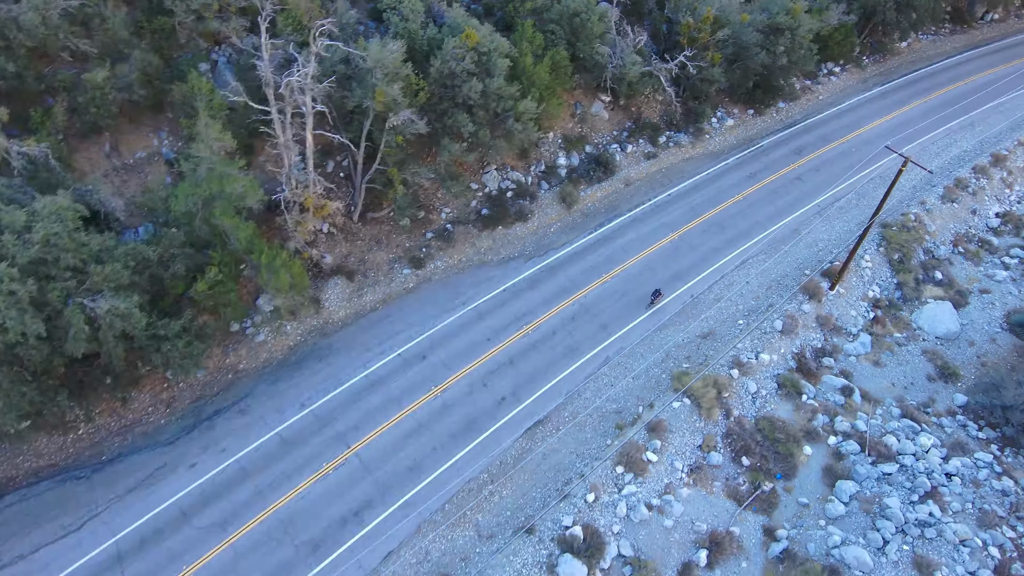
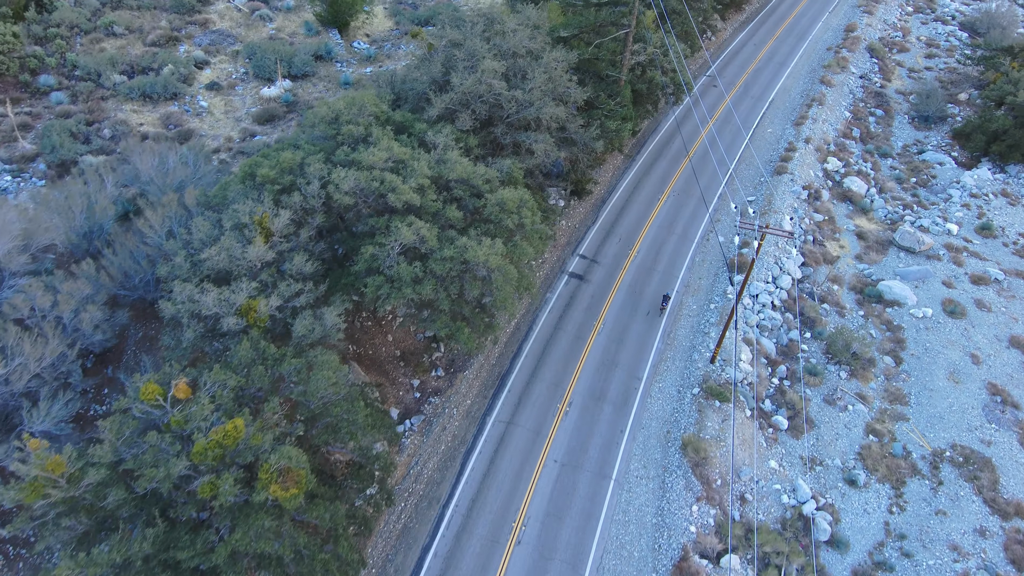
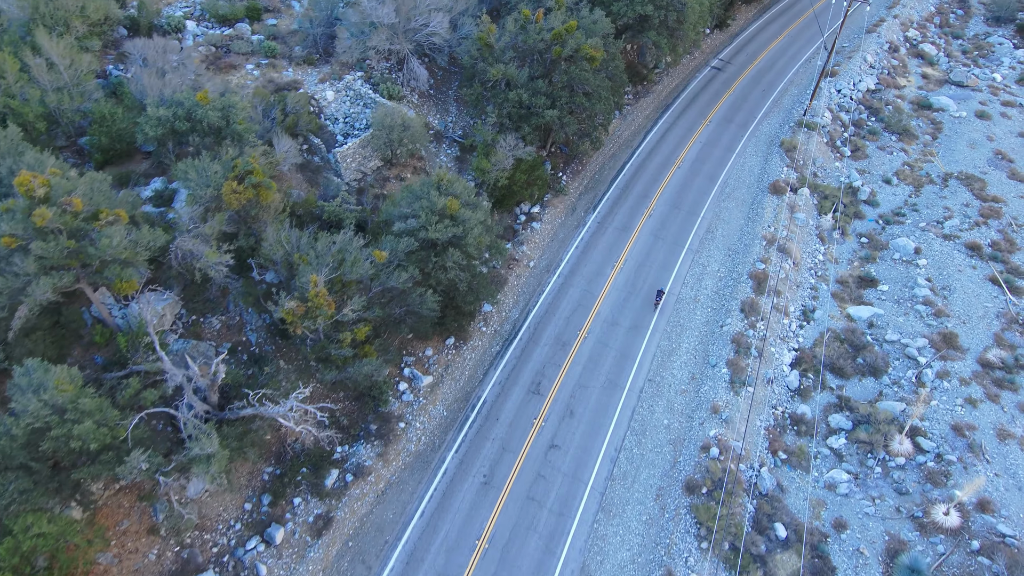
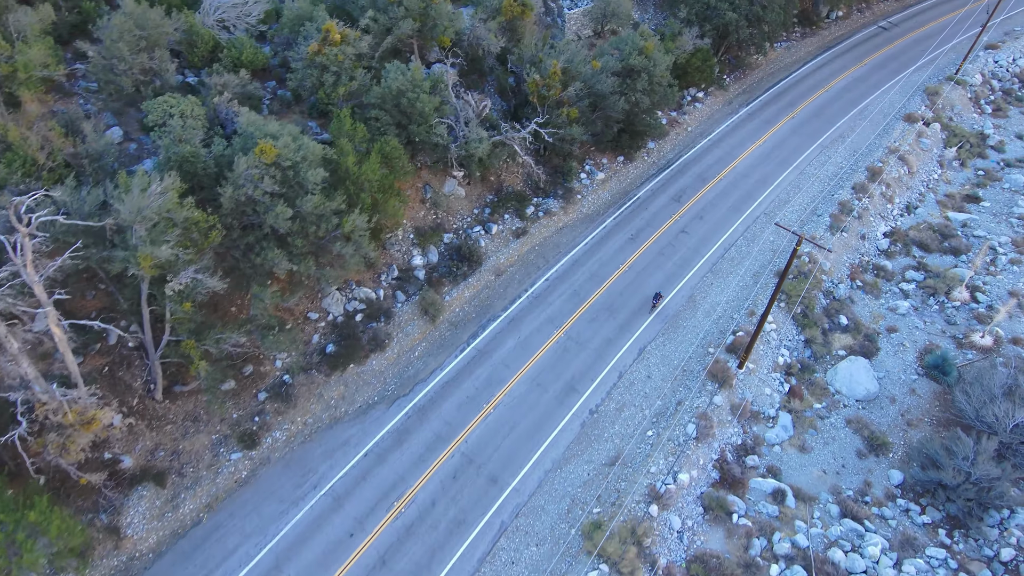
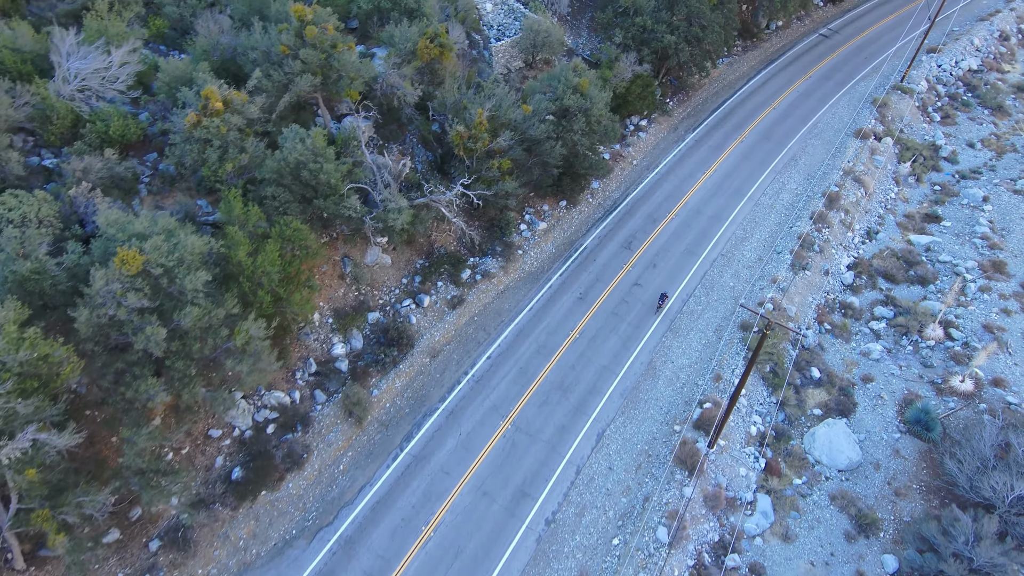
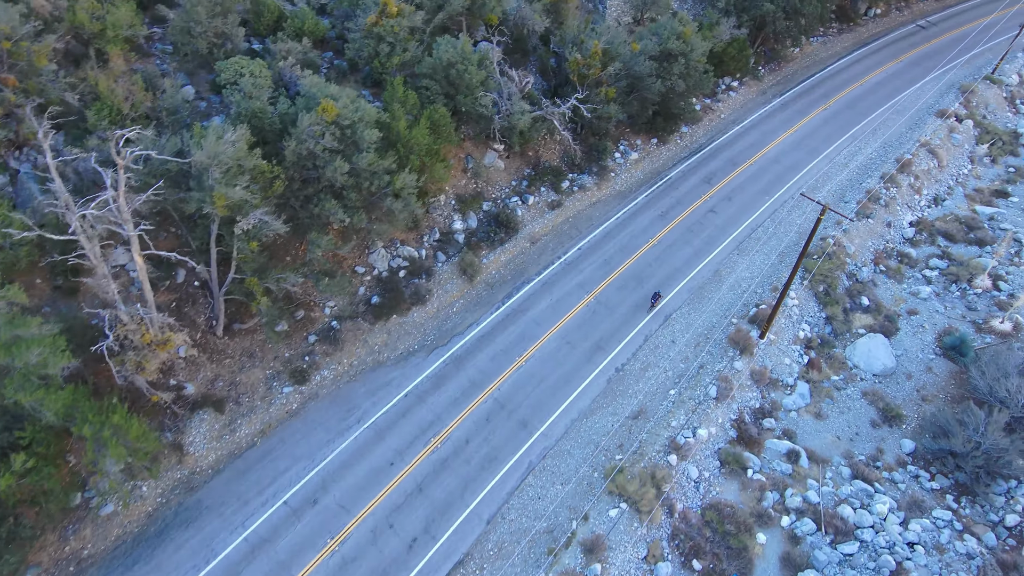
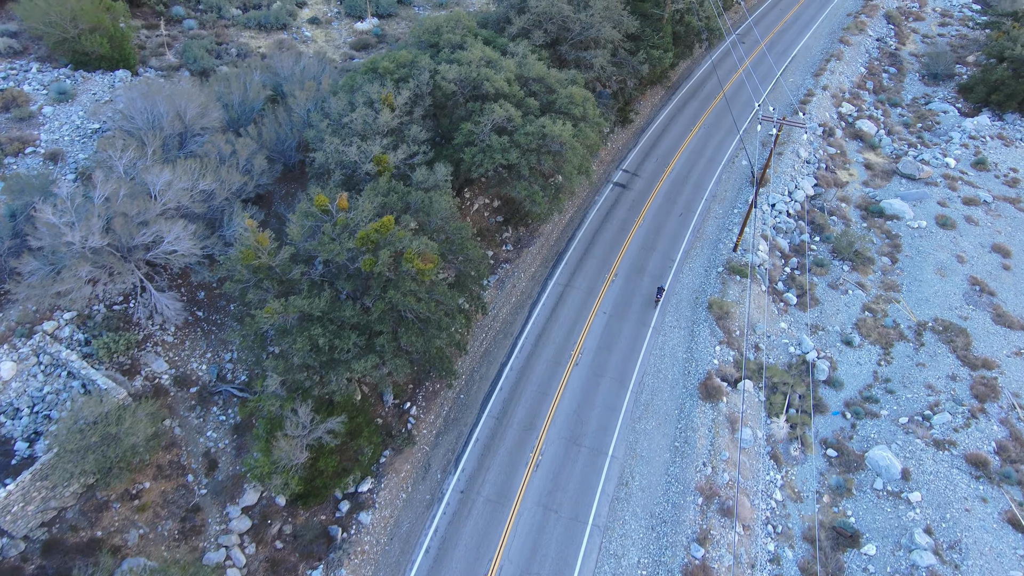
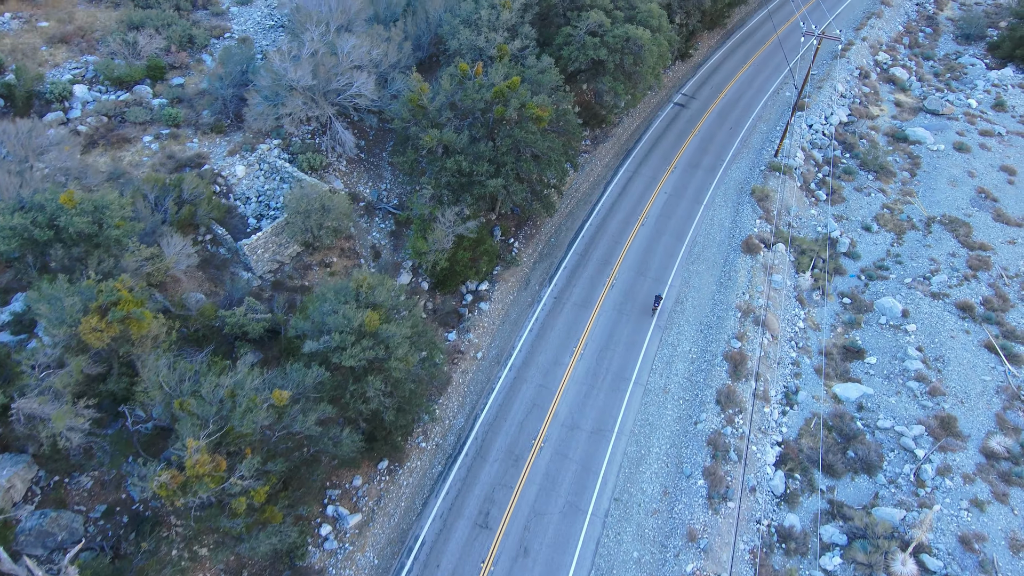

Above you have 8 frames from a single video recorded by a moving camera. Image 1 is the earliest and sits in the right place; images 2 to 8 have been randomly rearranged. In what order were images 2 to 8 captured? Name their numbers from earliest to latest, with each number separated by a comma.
6, 4, 5, 3, 8, 7, 2
